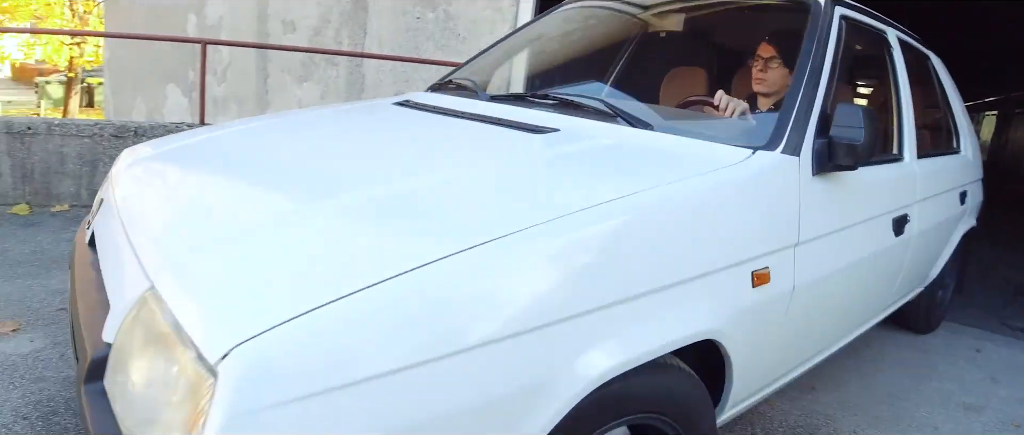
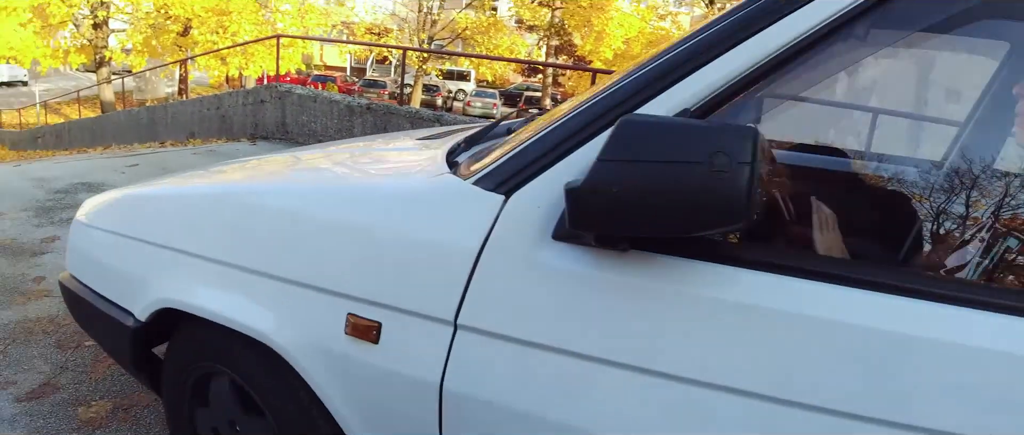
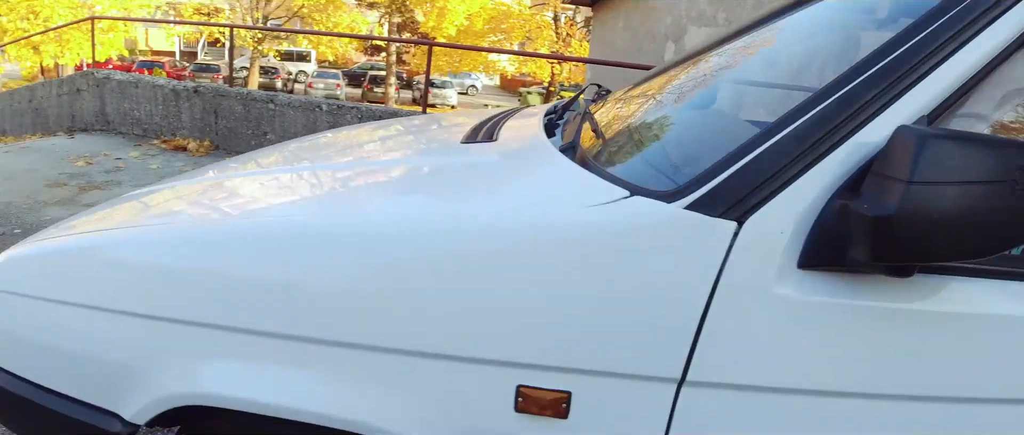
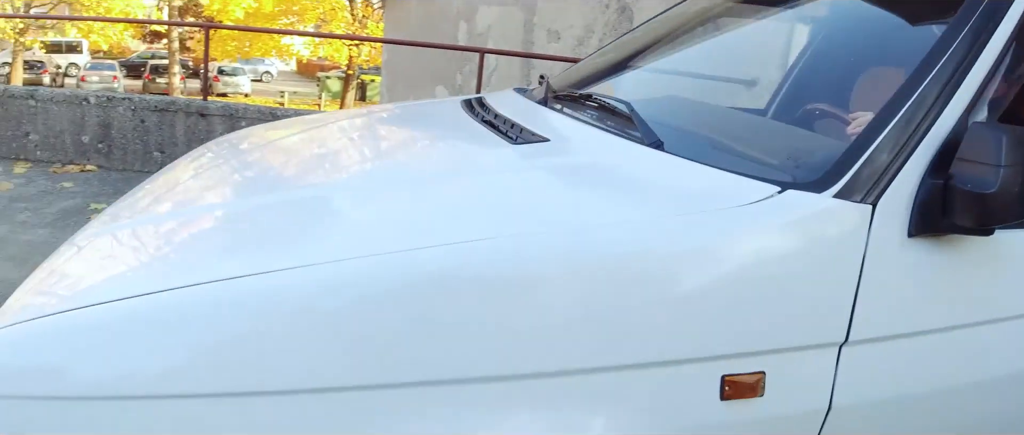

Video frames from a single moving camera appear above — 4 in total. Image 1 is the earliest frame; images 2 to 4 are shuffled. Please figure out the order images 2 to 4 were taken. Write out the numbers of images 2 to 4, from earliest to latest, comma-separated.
4, 3, 2
